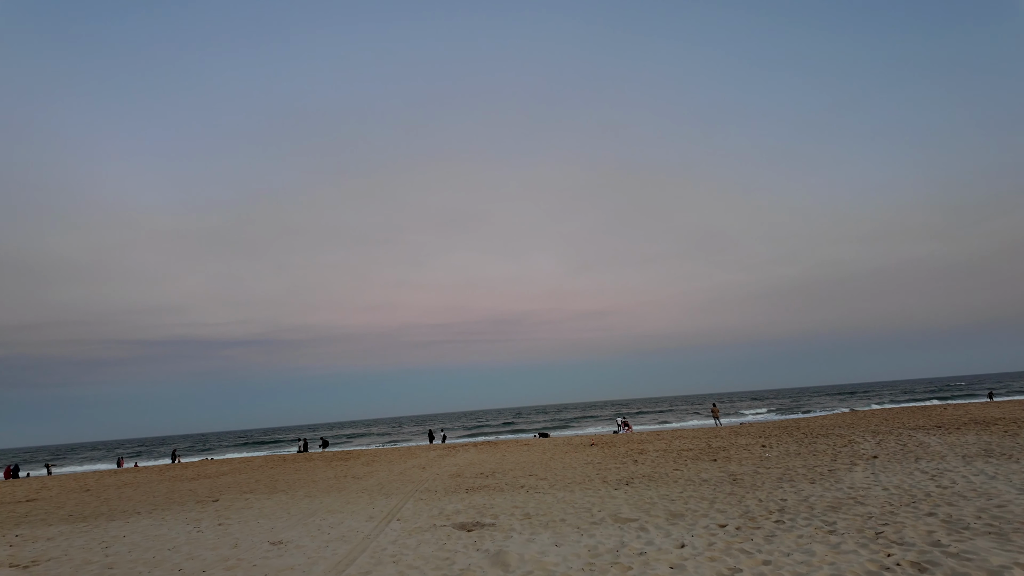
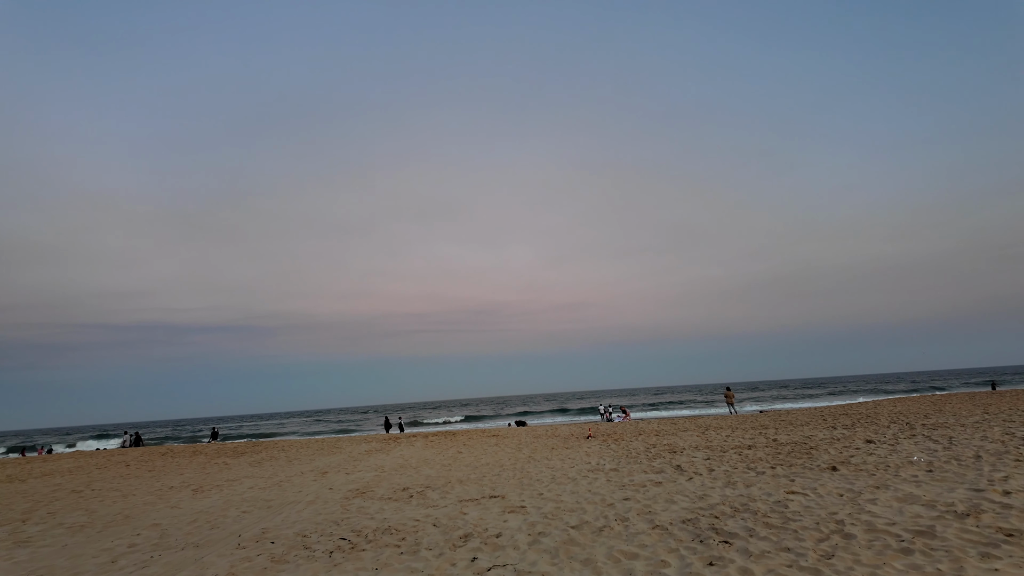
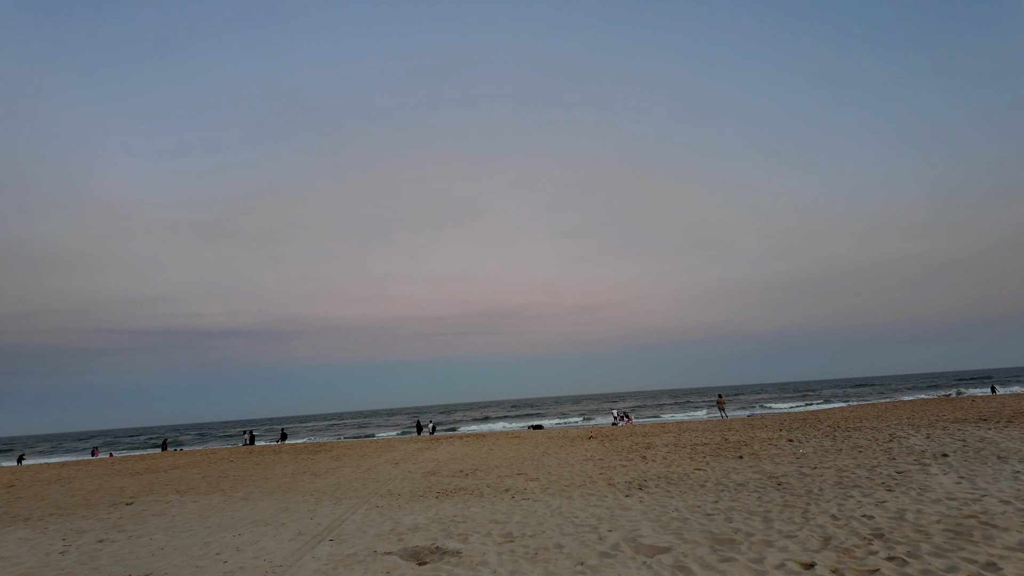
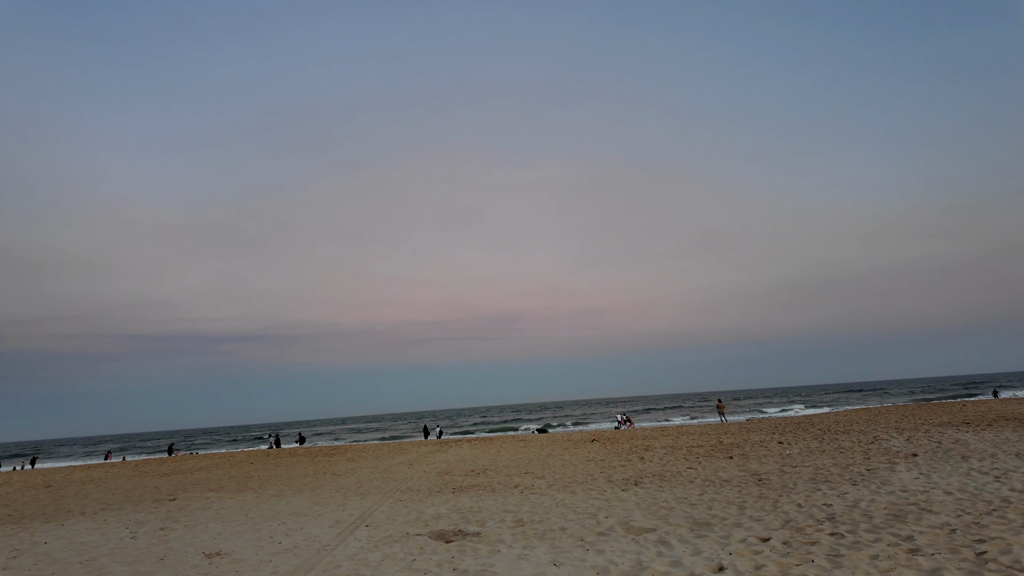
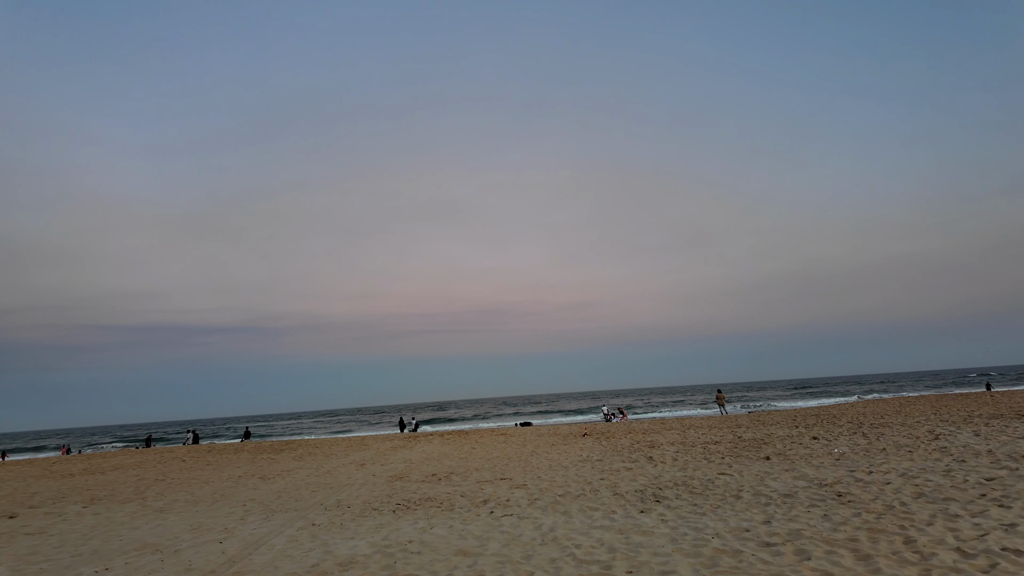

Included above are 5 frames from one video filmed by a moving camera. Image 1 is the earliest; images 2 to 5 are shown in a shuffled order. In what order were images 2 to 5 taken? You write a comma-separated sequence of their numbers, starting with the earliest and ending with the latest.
4, 3, 5, 2
